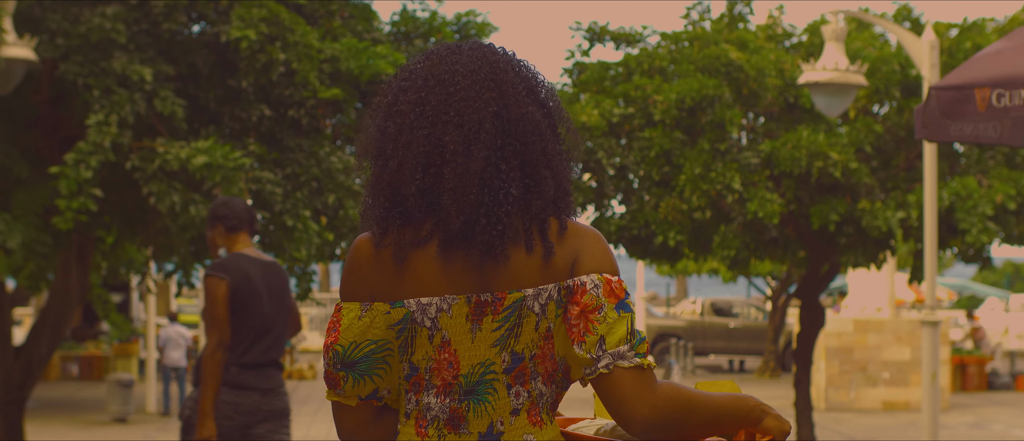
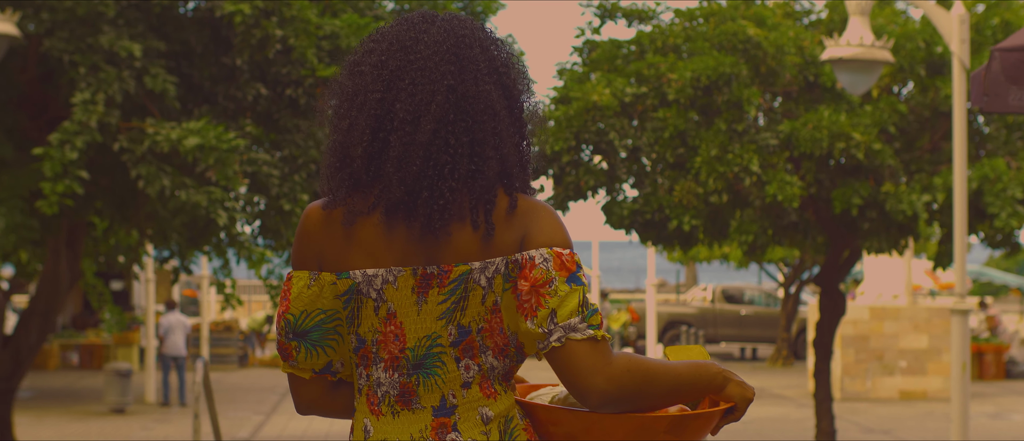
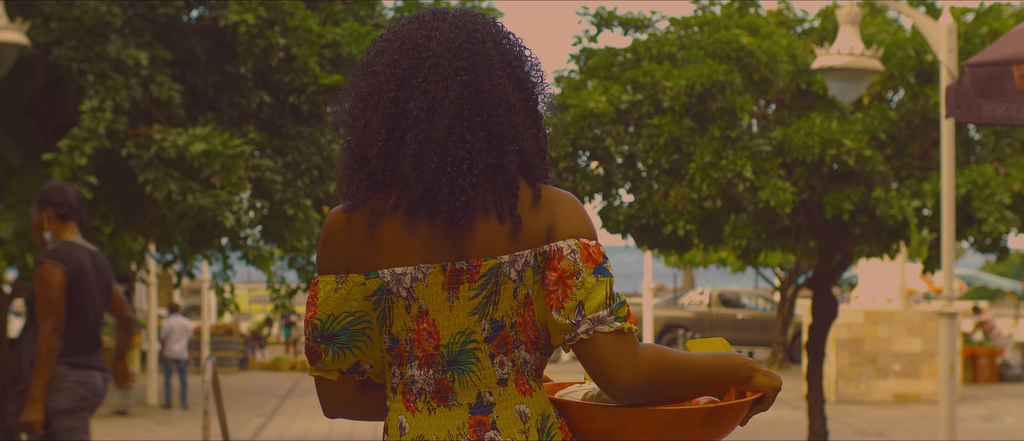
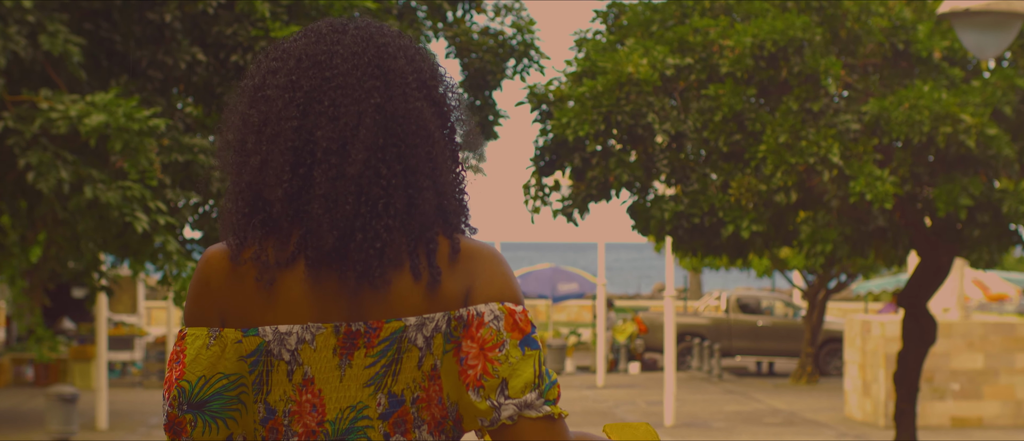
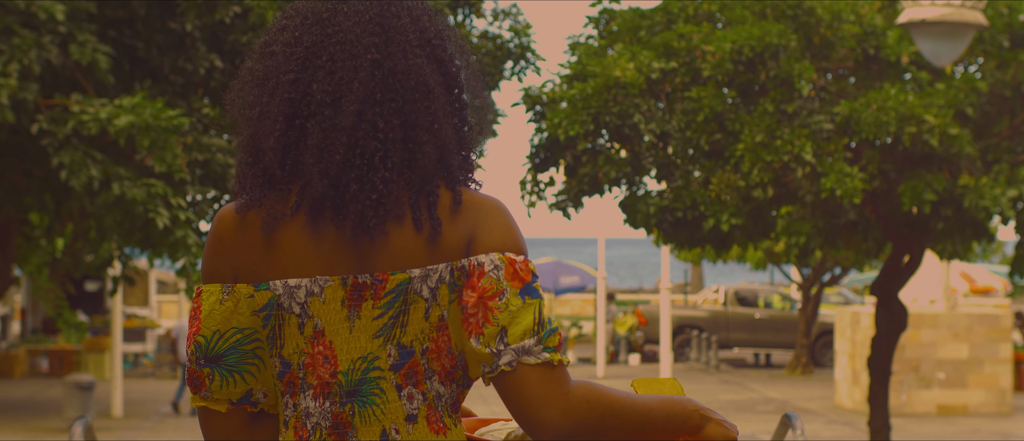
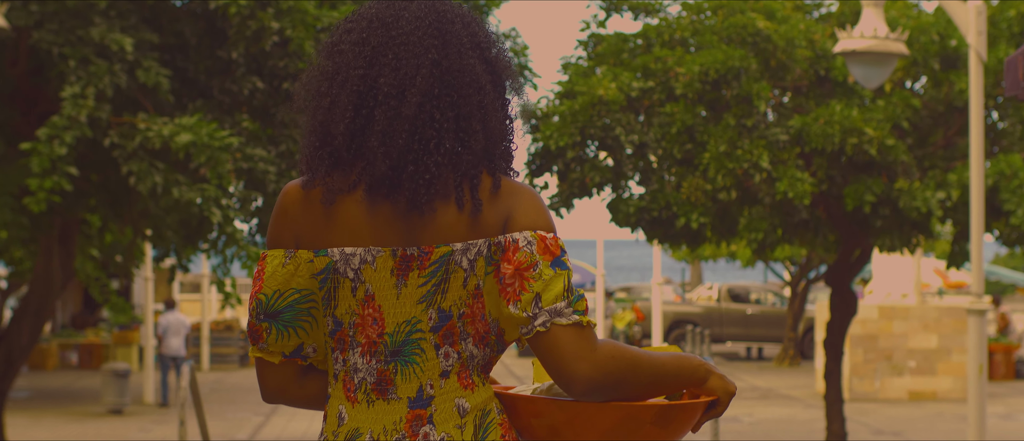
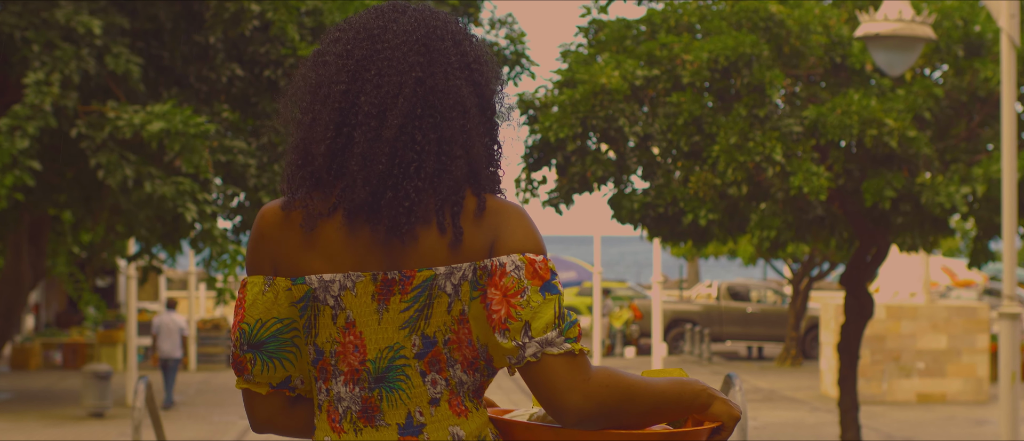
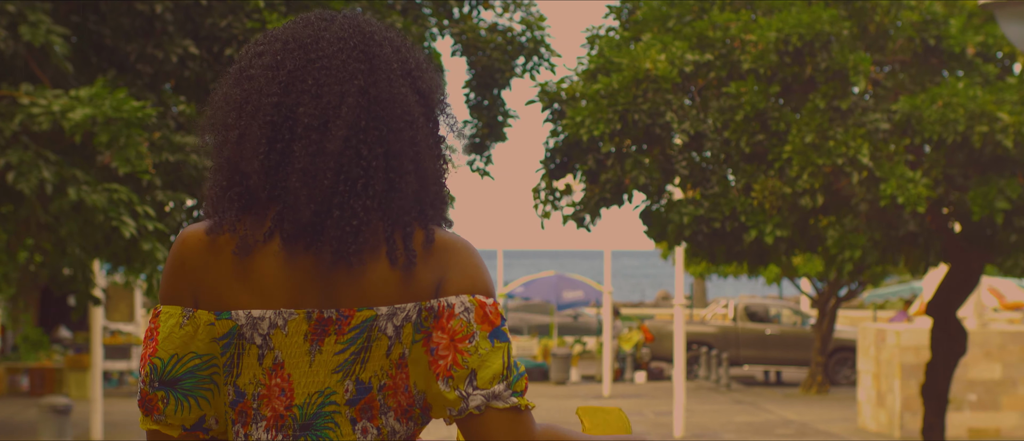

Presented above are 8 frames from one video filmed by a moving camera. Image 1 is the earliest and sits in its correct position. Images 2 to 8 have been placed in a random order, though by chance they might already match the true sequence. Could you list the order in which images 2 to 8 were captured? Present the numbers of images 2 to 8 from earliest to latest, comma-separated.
3, 2, 6, 7, 5, 4, 8
